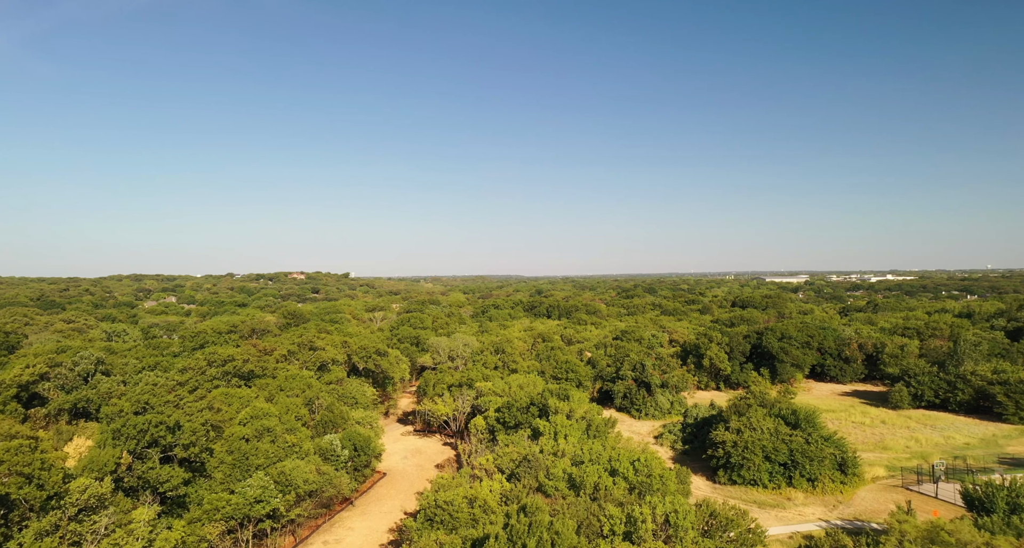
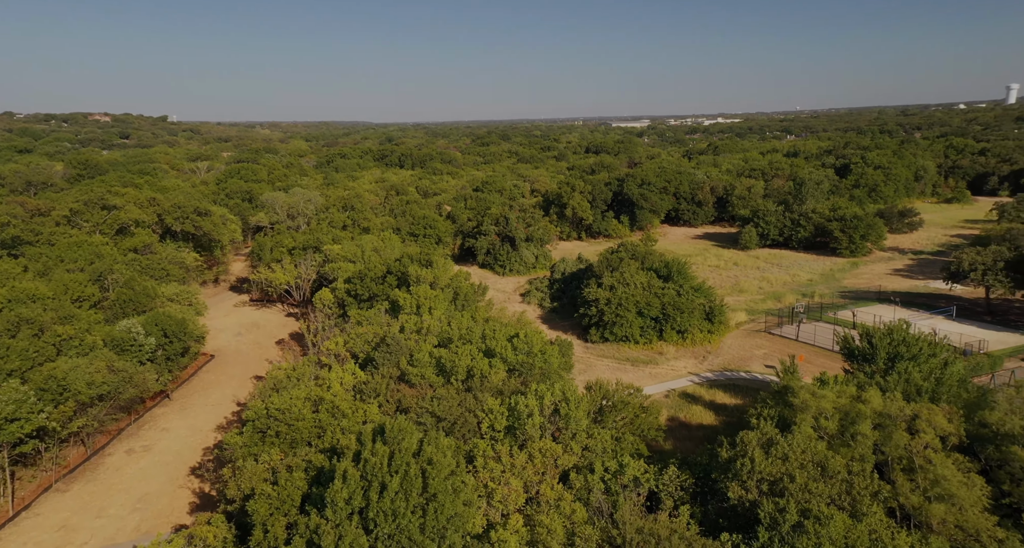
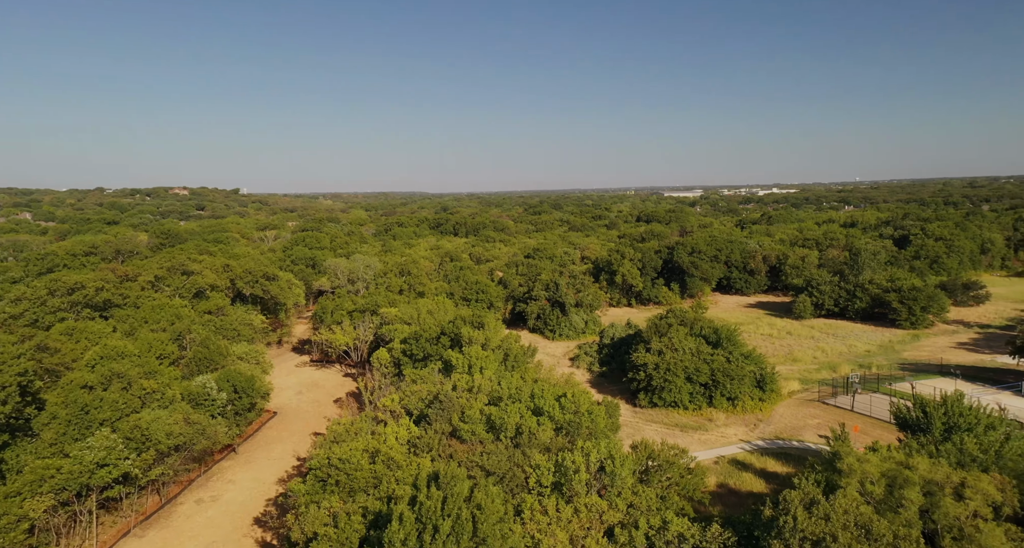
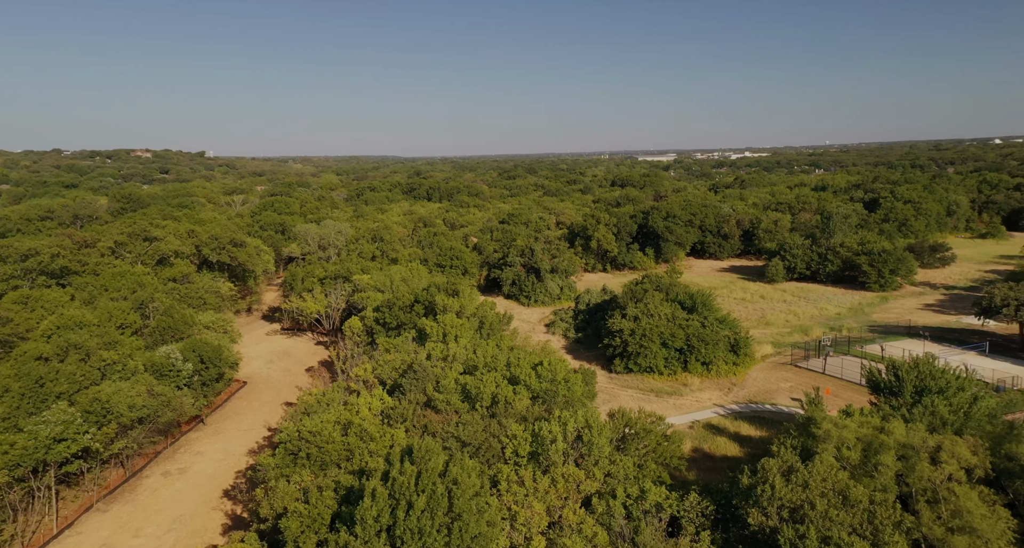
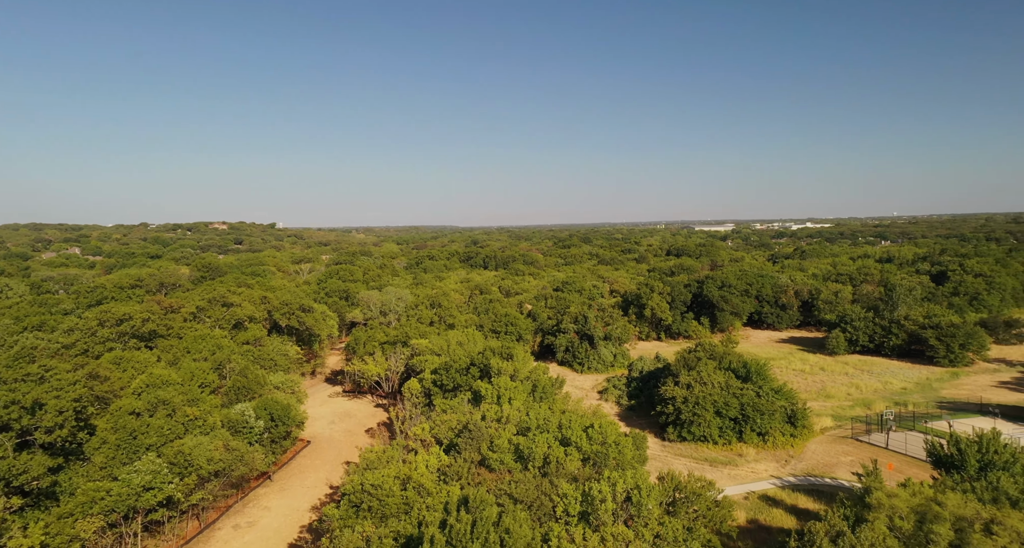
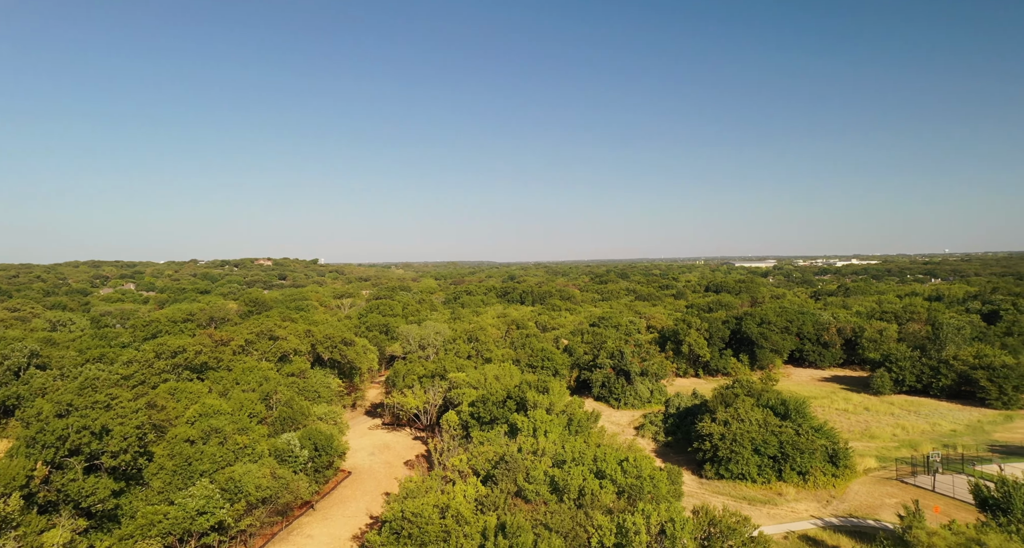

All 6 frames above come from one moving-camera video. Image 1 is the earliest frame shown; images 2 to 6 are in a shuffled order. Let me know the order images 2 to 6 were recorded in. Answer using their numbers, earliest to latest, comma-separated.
6, 5, 3, 4, 2
